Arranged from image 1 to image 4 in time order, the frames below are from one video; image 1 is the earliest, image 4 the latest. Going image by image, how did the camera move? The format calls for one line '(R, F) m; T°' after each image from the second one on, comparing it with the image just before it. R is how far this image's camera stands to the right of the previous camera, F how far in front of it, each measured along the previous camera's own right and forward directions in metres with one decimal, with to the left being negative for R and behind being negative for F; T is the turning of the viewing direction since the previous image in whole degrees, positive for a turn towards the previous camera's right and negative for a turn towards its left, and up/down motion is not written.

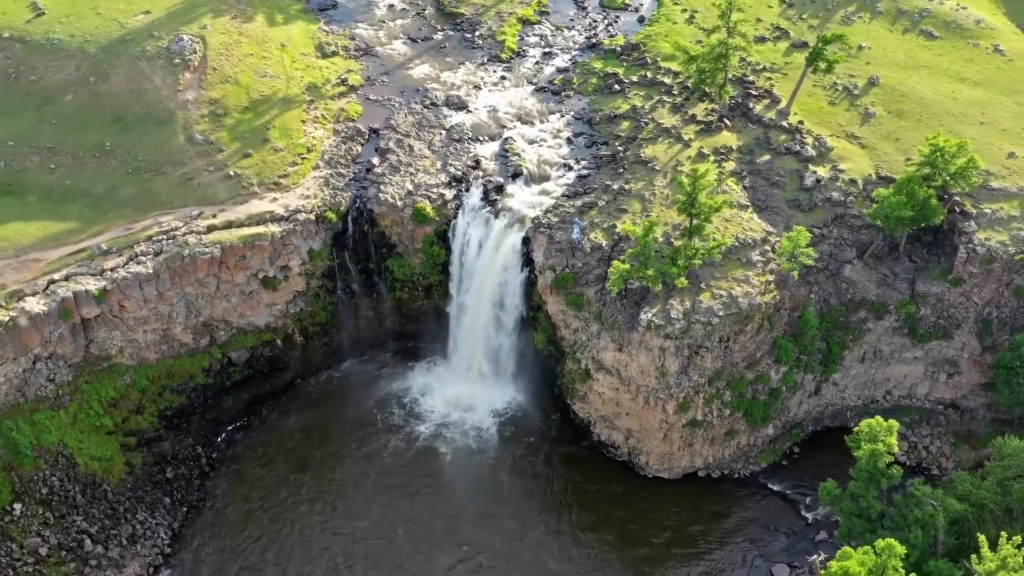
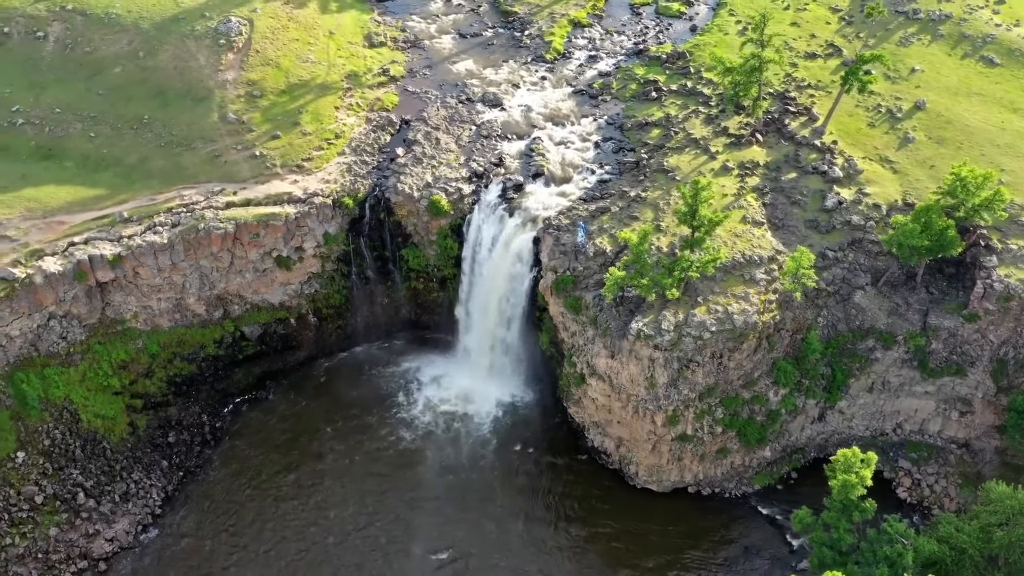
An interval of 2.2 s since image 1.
(+2.5, +0.2) m; -4°
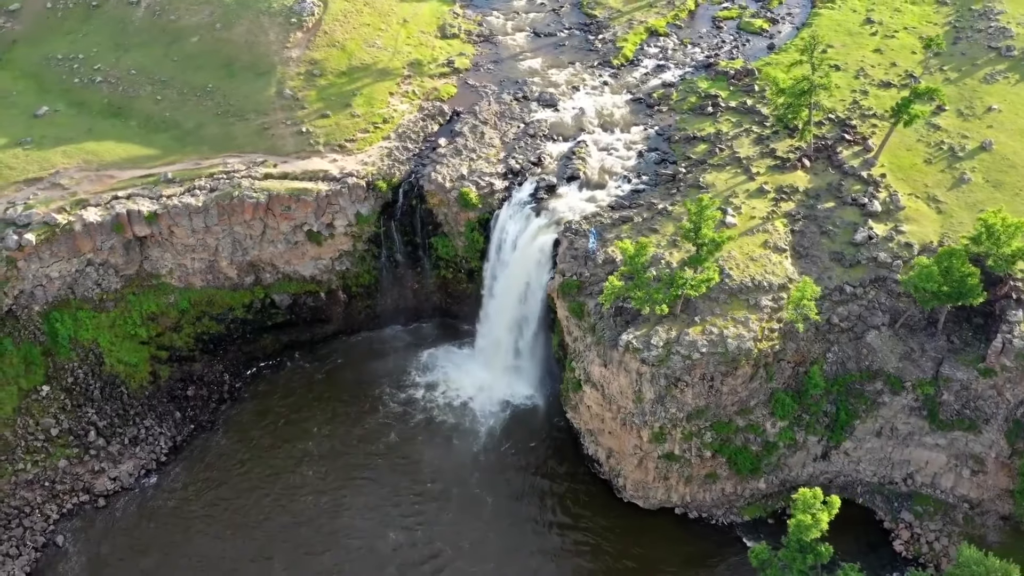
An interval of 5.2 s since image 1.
(+3.3, -0.1) m; -5°
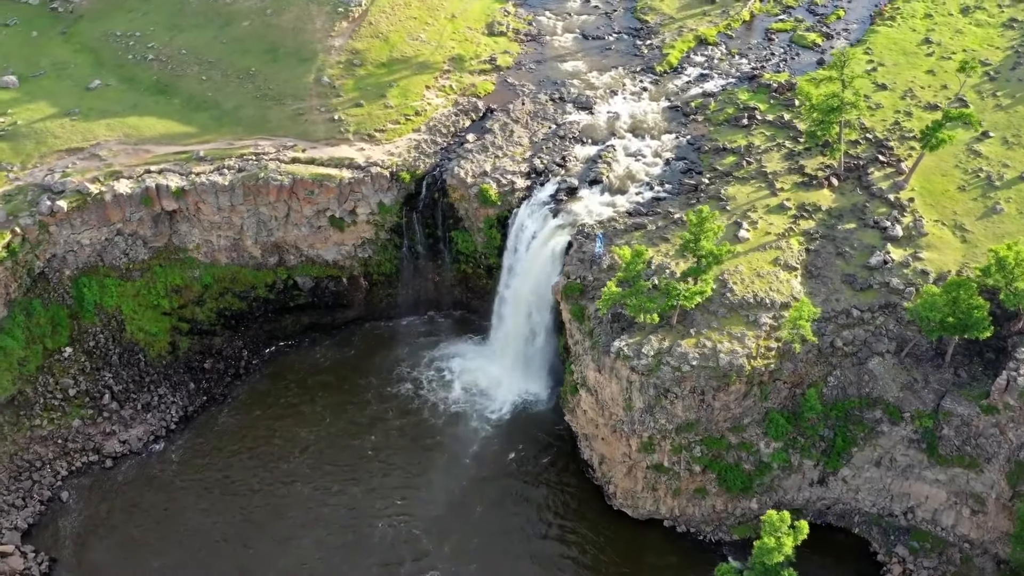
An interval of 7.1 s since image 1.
(+2.2, -0.4) m; -4°
